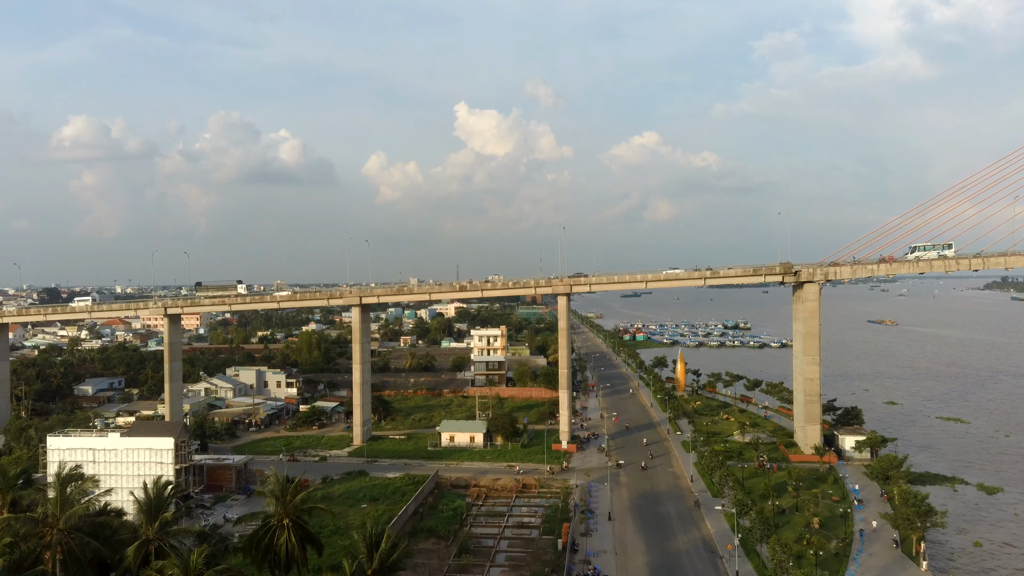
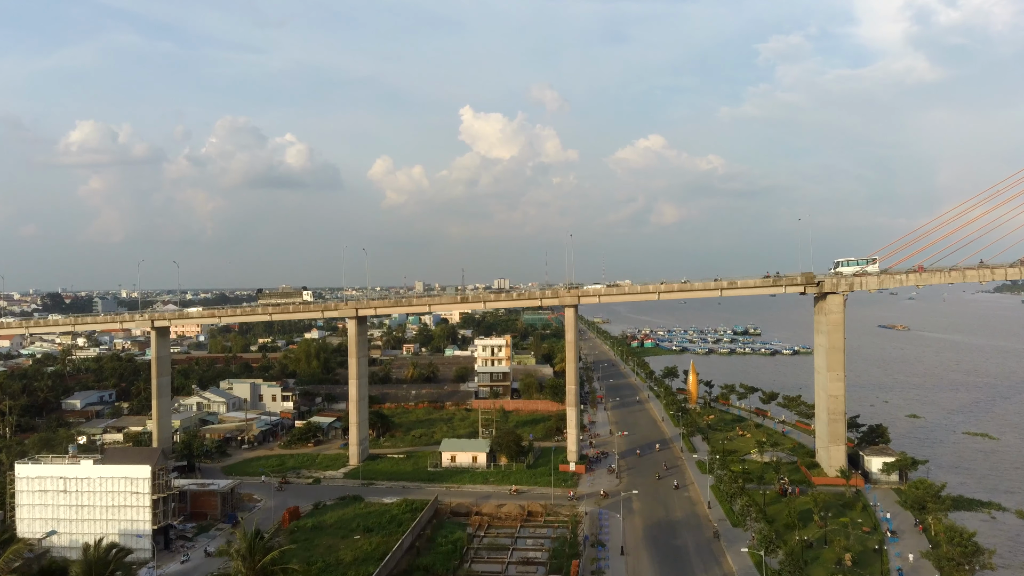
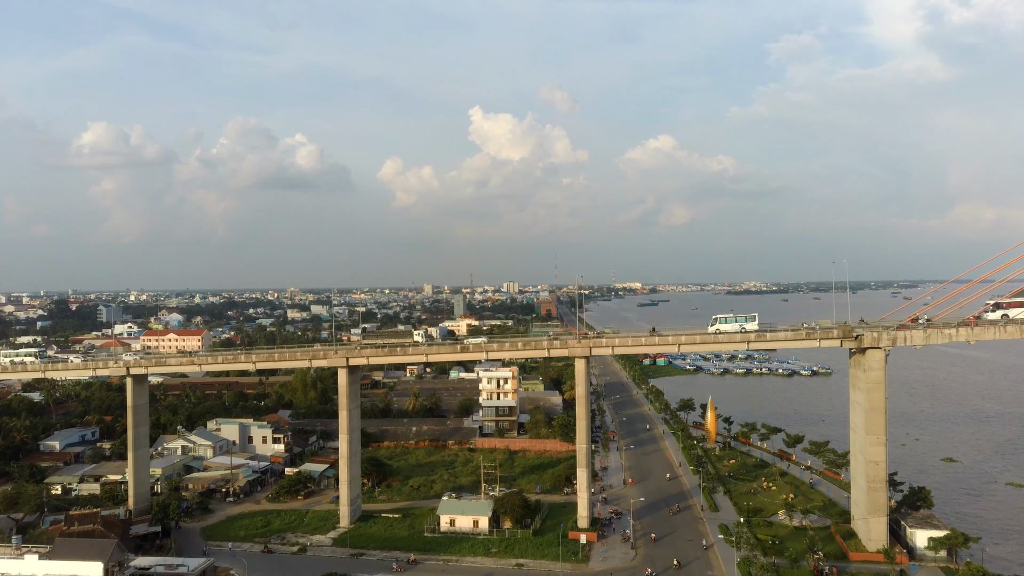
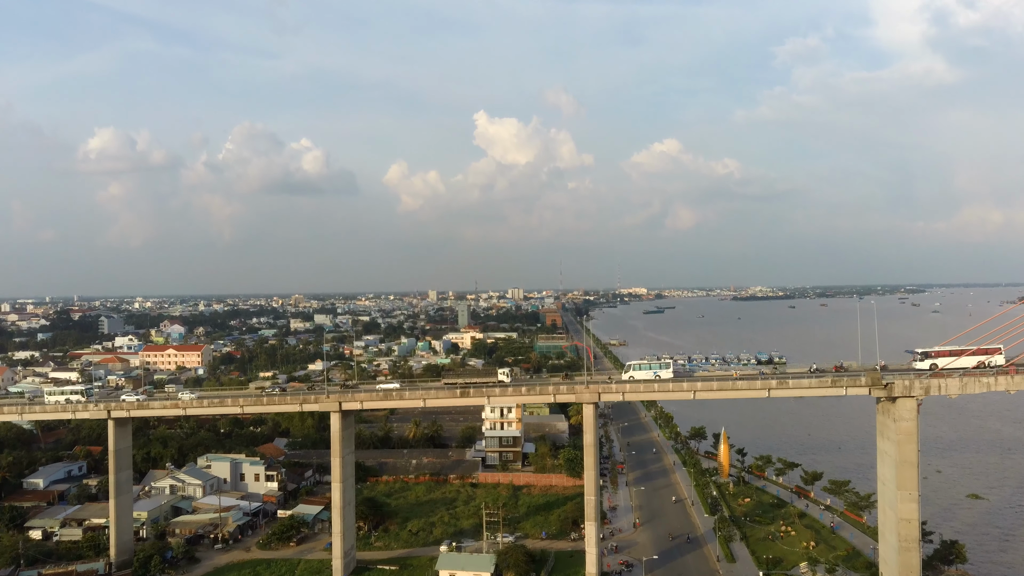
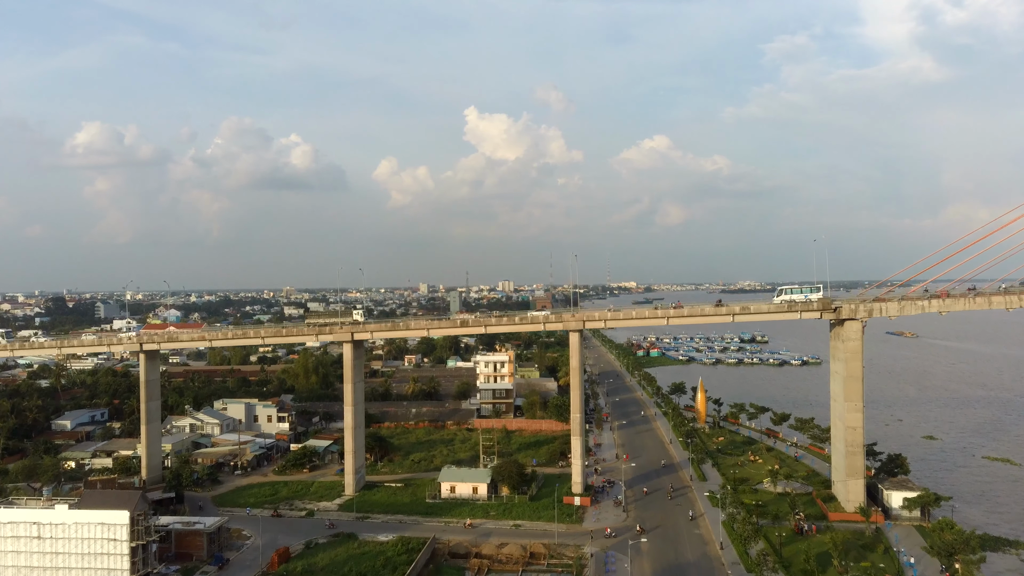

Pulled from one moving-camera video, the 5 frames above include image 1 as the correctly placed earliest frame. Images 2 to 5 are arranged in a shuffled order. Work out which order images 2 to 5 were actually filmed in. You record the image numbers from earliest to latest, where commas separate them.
2, 5, 3, 4
